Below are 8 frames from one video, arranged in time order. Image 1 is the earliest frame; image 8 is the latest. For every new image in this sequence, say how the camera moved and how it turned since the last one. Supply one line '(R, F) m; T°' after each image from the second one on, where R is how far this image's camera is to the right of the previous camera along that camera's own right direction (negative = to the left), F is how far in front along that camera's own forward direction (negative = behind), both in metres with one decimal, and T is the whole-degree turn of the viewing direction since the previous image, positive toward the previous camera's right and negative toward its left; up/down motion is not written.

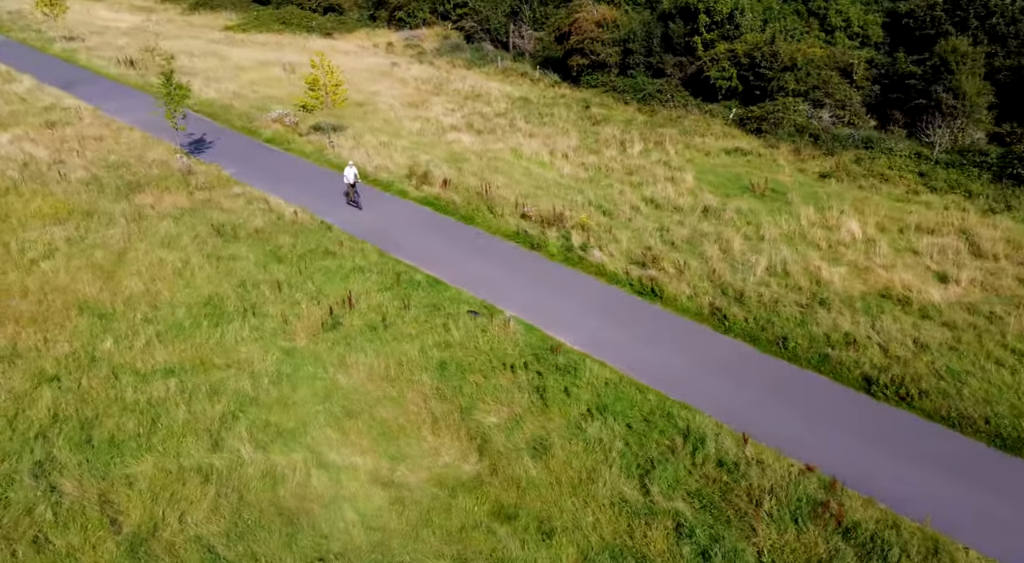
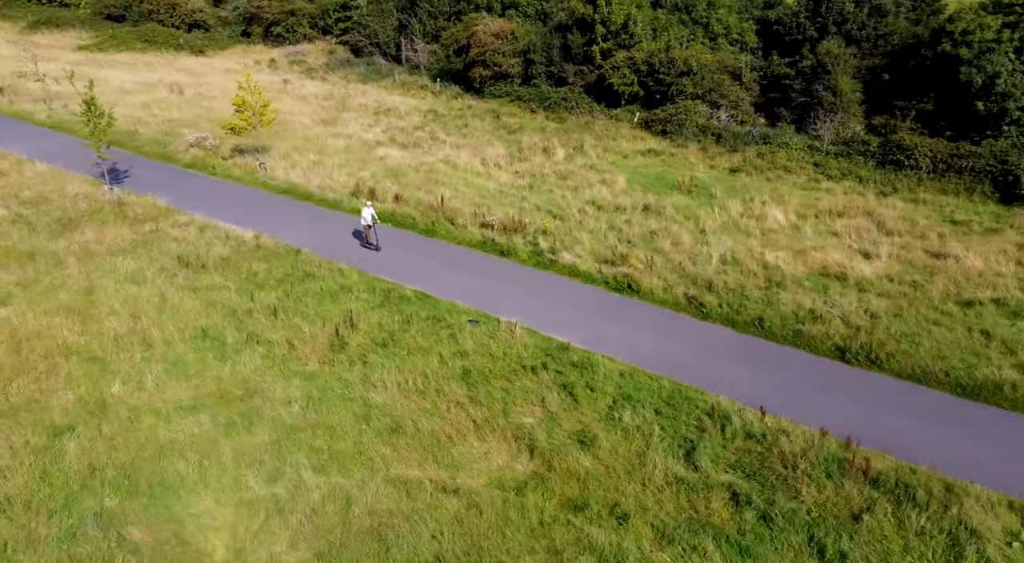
(-2.8, -0.7) m; +11°
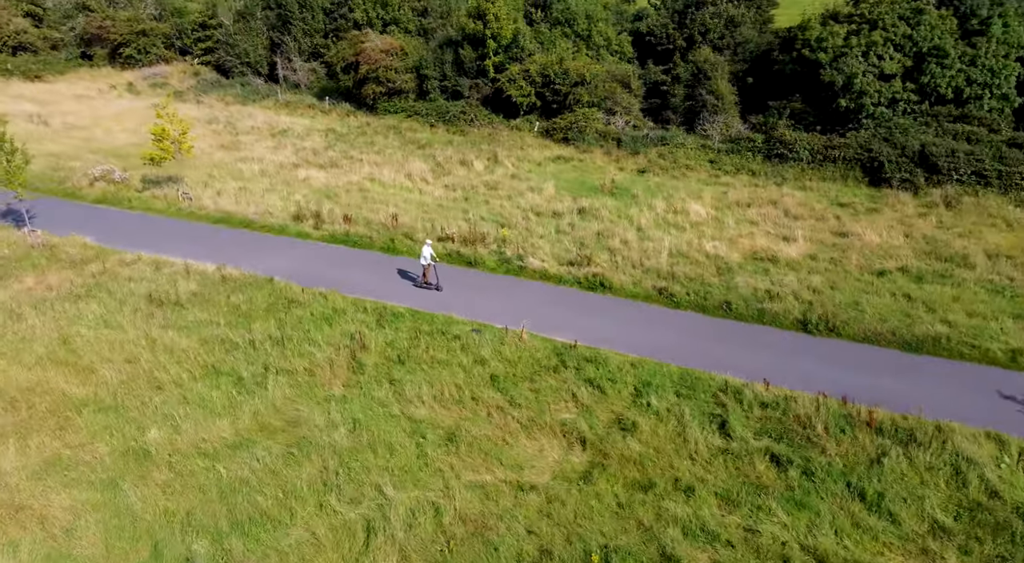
(-3.6, -0.7) m; +13°
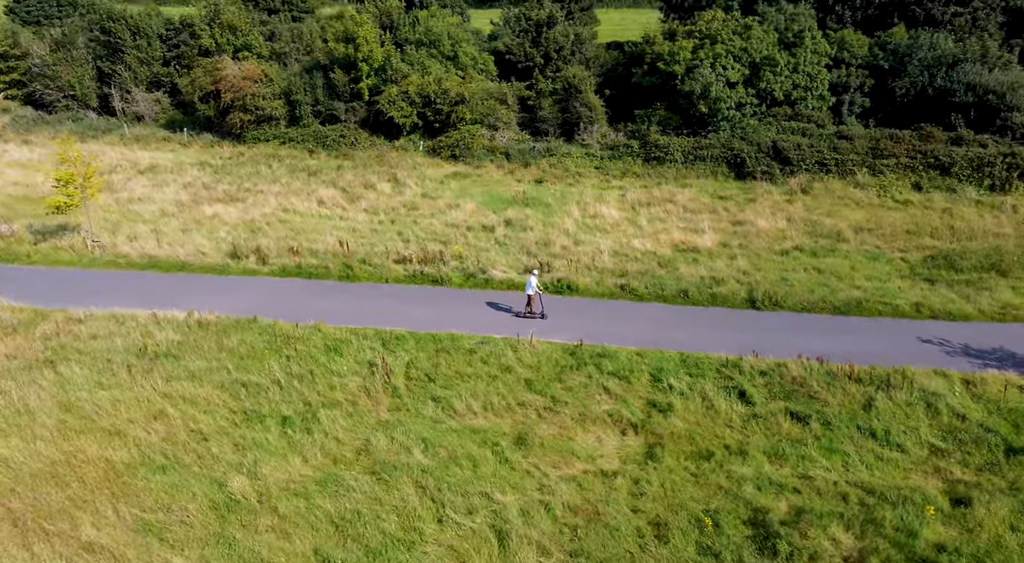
(-5.0, -0.6) m; +16°
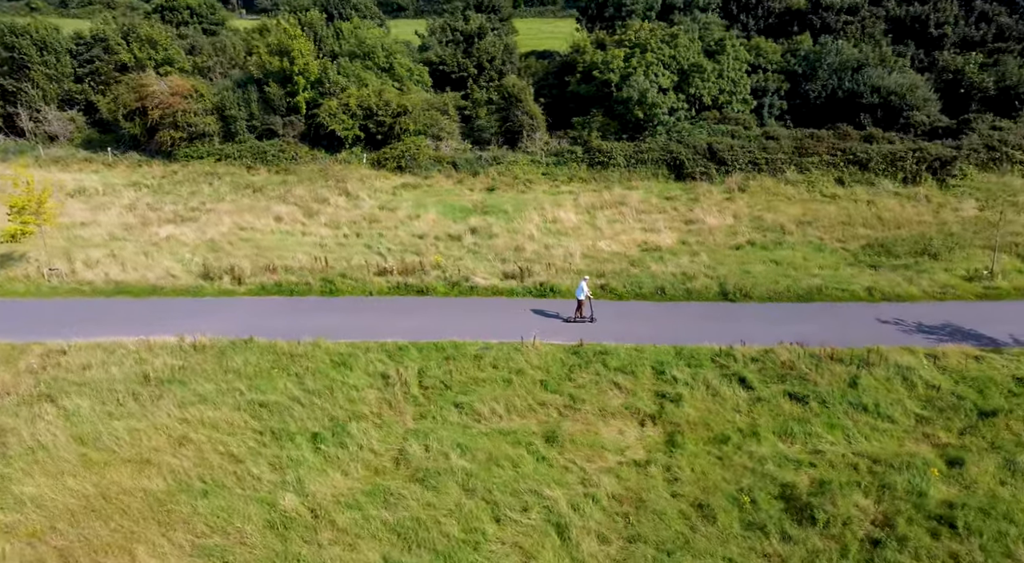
(-2.6, -0.4) m; +8°
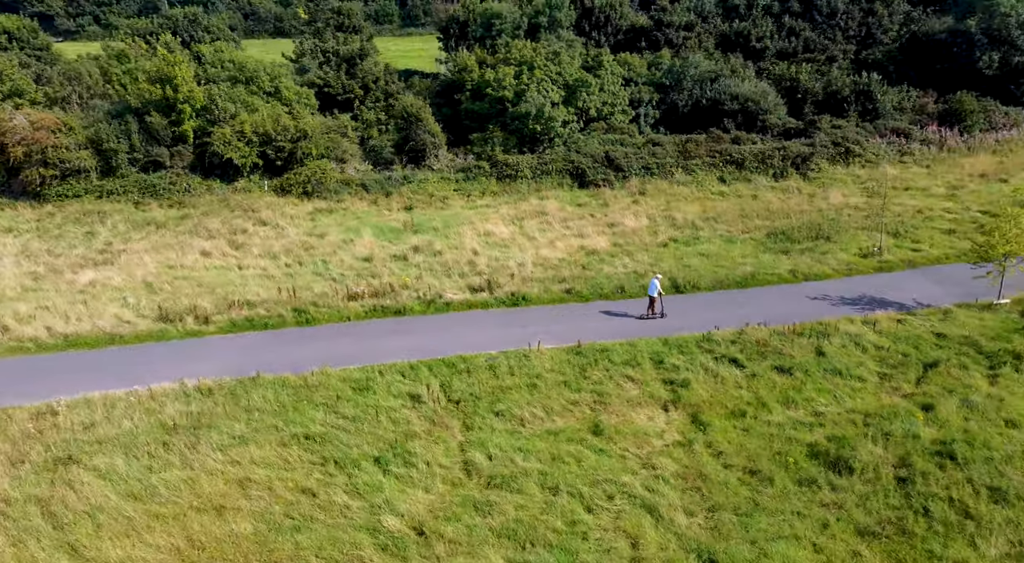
(-4.9, -0.2) m; +15°
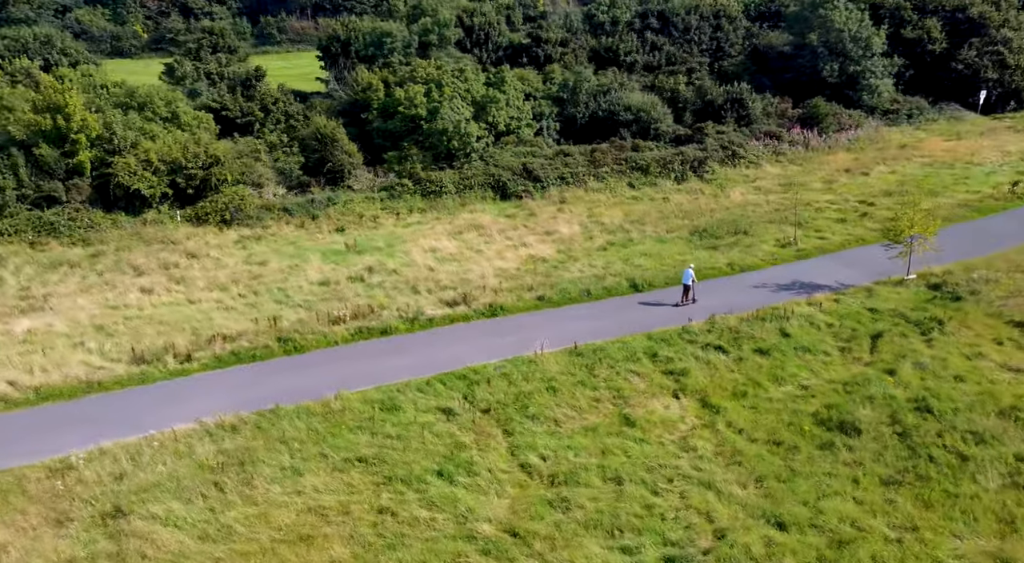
(-4.4, -0.2) m; +13°
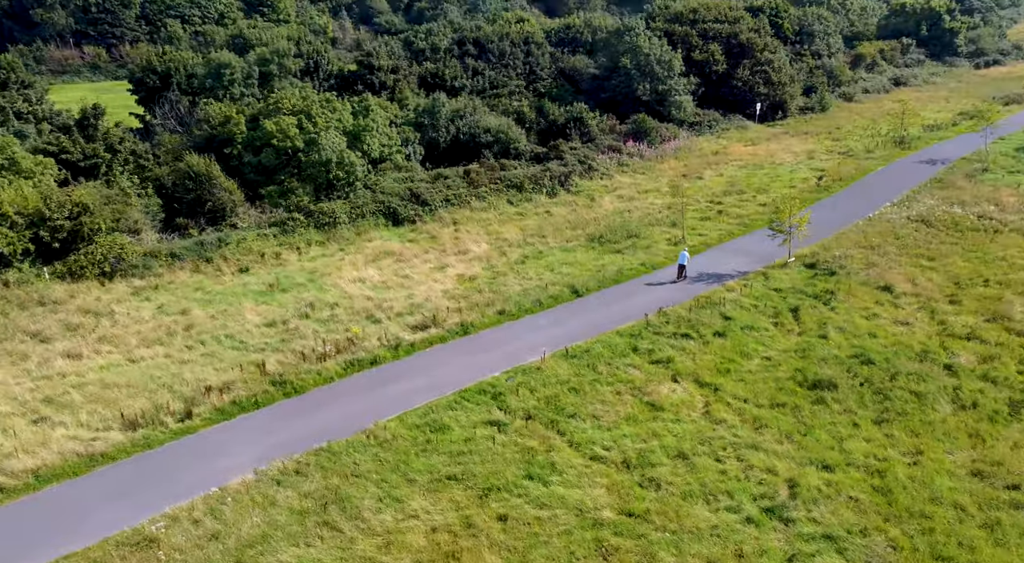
(-6.3, +0.2) m; +18°
